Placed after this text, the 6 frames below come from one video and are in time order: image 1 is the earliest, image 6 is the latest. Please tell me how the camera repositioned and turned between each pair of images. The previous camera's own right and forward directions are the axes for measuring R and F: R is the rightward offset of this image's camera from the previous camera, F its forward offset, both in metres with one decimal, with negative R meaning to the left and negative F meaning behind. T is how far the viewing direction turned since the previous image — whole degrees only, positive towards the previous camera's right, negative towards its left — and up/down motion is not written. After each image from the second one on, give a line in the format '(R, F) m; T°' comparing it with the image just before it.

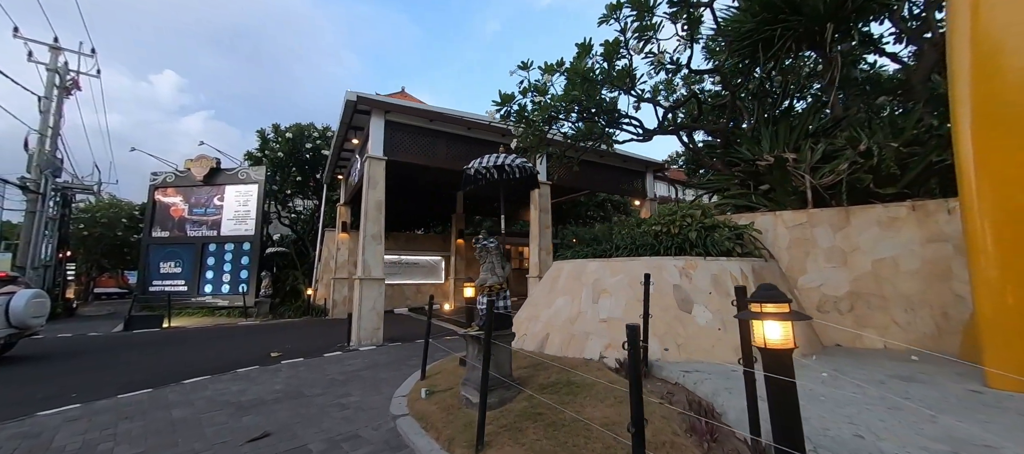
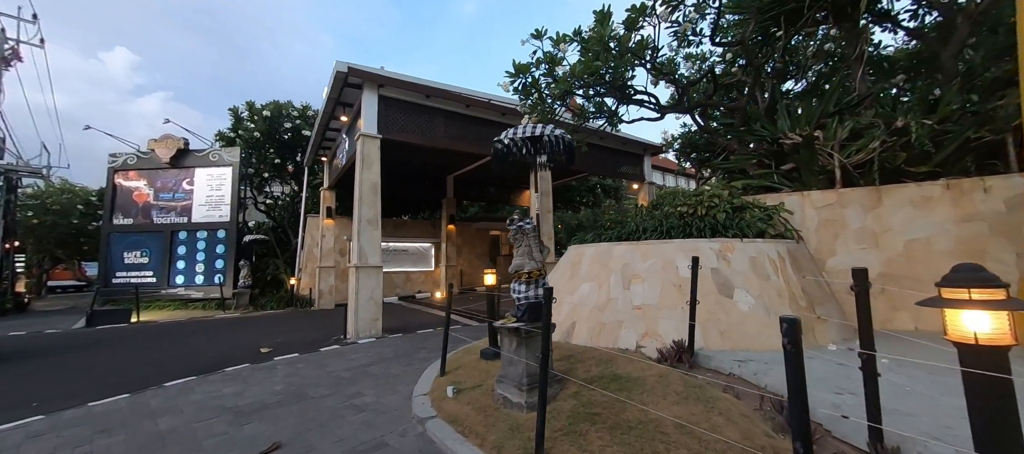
(-0.5, +0.4) m; +3°
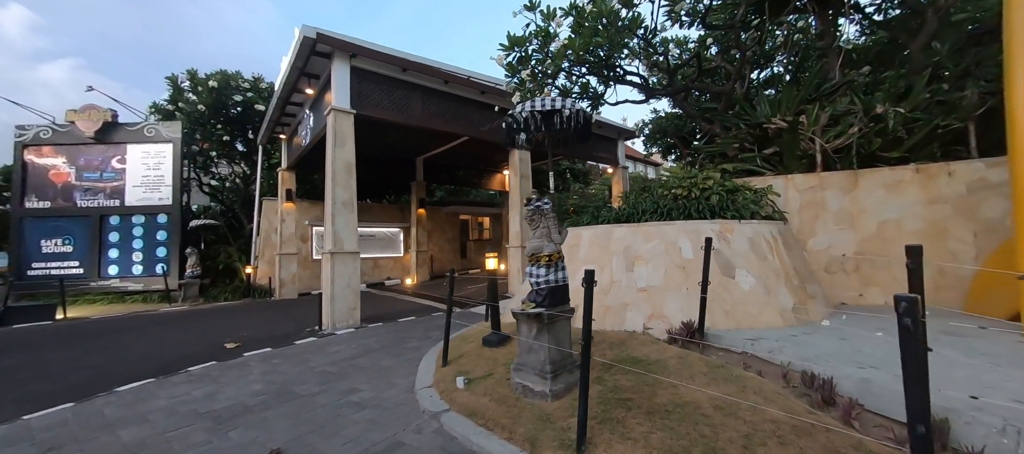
(-0.5, +0.2) m; +6°
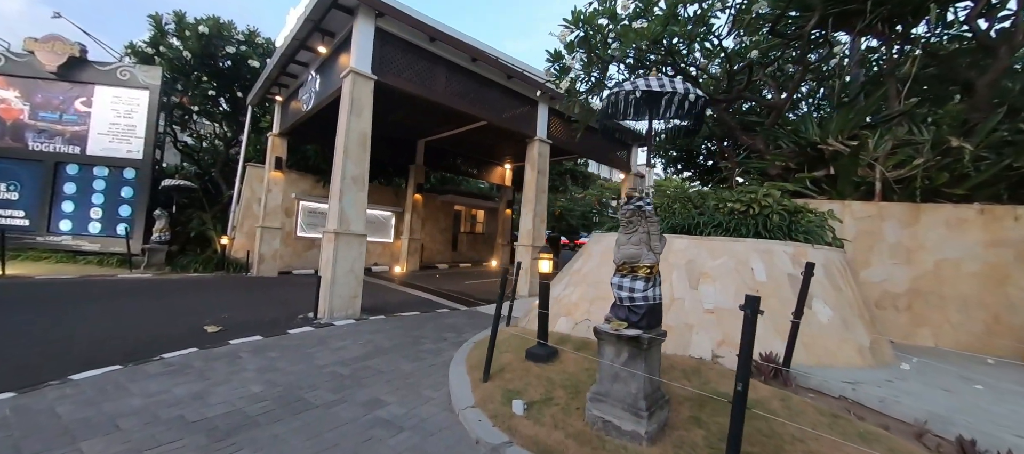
(-0.8, +0.6) m; +4°
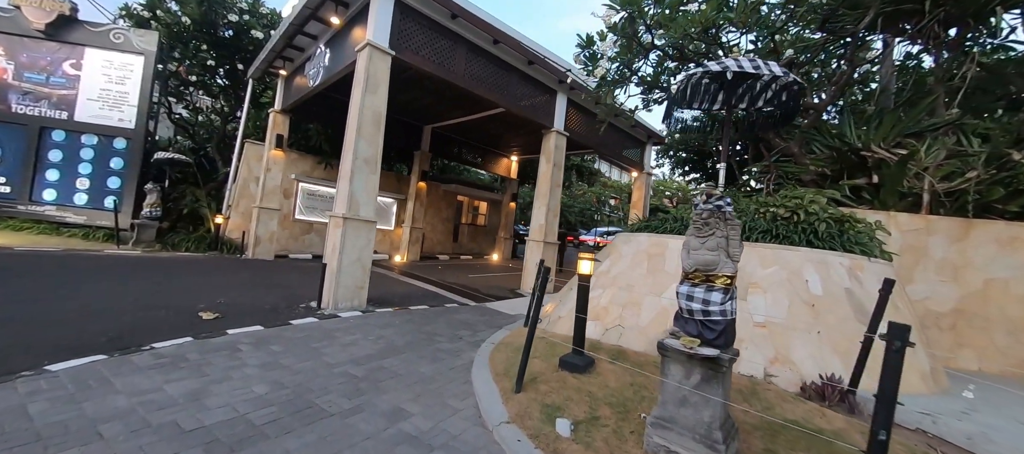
(-0.4, +0.4) m; +1°
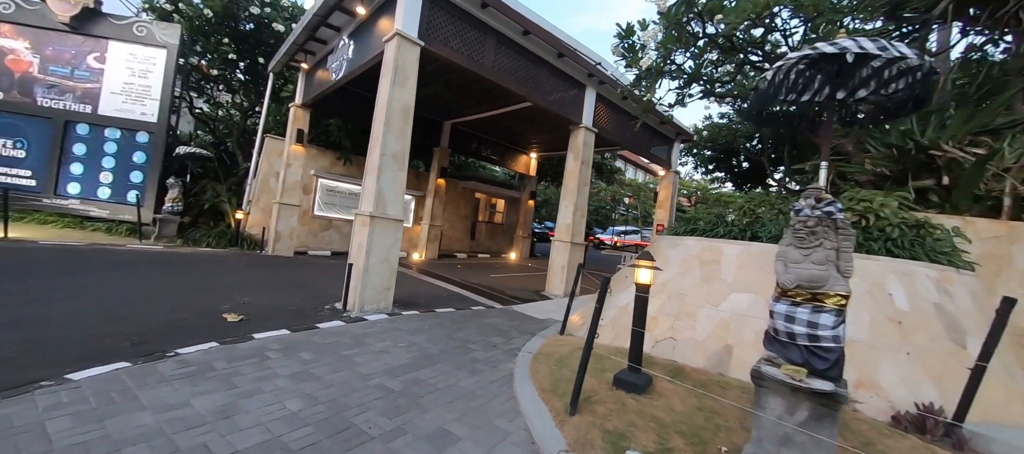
(-0.3, +0.3) m; -2°
